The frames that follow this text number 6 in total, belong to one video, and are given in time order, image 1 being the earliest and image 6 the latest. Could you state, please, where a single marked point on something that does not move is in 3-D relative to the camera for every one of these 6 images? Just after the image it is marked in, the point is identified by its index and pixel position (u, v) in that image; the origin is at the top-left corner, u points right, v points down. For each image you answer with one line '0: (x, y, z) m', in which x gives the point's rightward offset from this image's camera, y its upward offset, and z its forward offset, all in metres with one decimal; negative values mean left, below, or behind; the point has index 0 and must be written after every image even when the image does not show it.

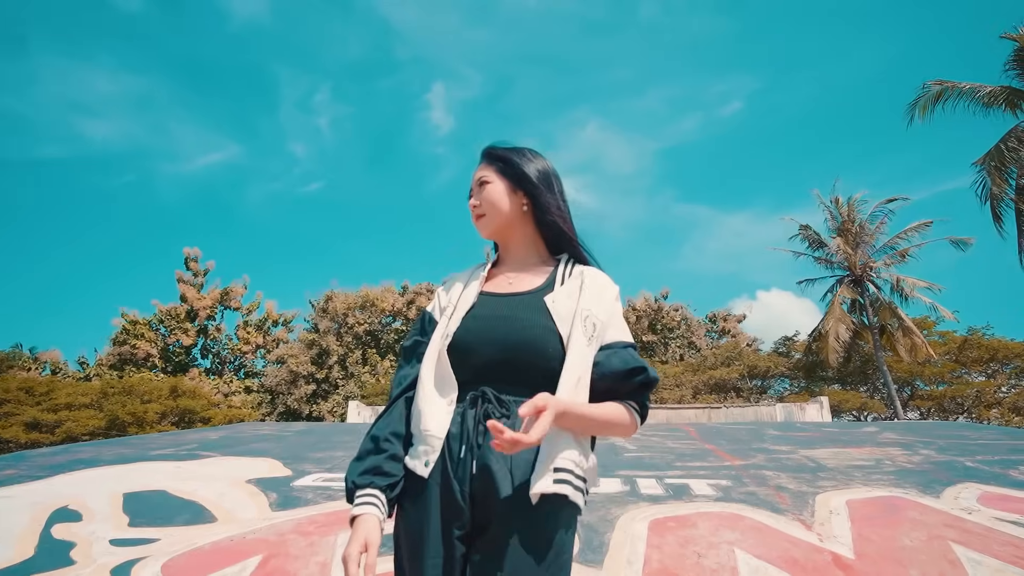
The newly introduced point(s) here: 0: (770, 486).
0: (+2.4, -1.8, +5.5) m
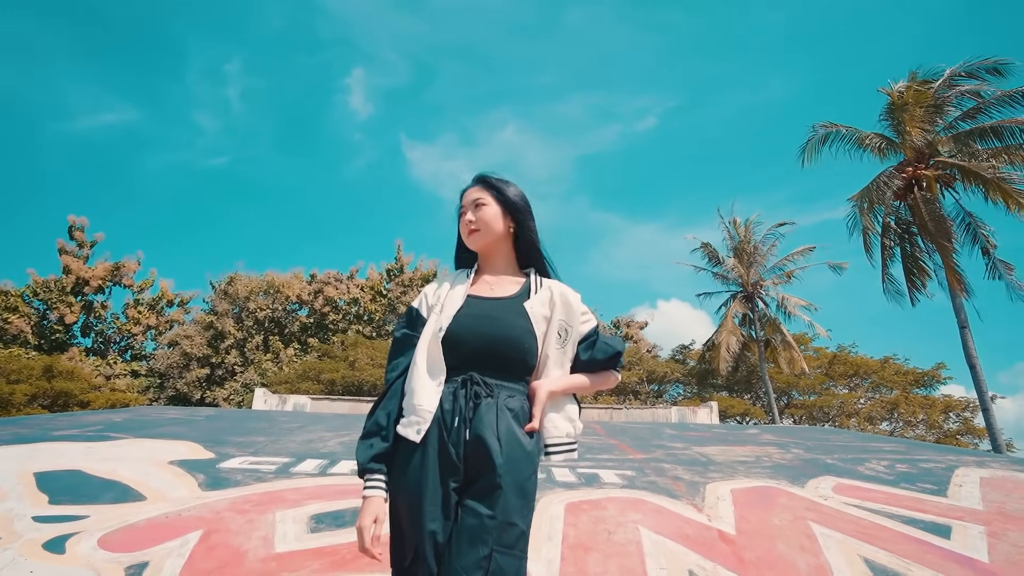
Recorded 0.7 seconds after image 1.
0: (+1.7, -2.0, +6.2) m
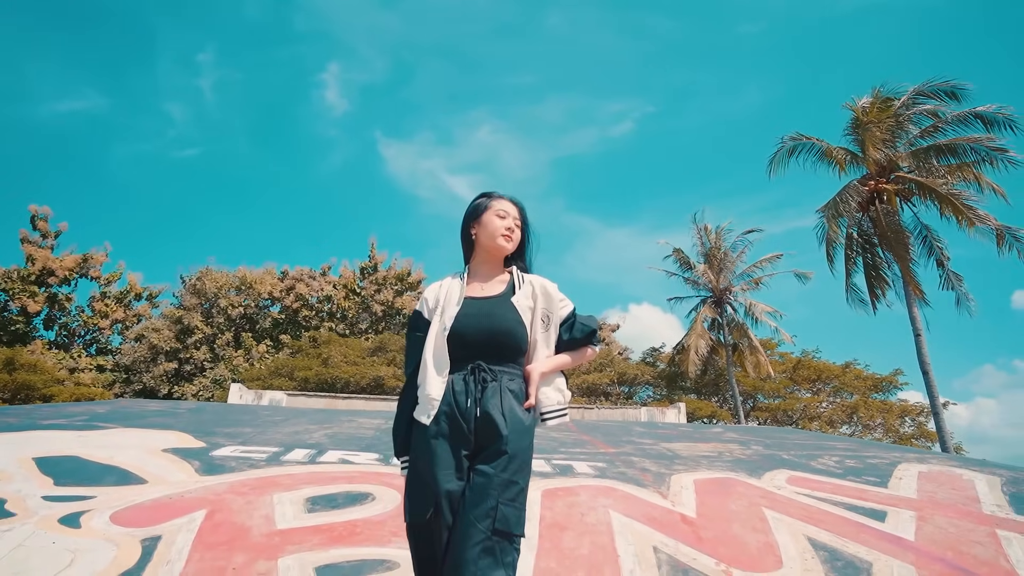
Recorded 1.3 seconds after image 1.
0: (+1.4, -2.0, +6.7) m
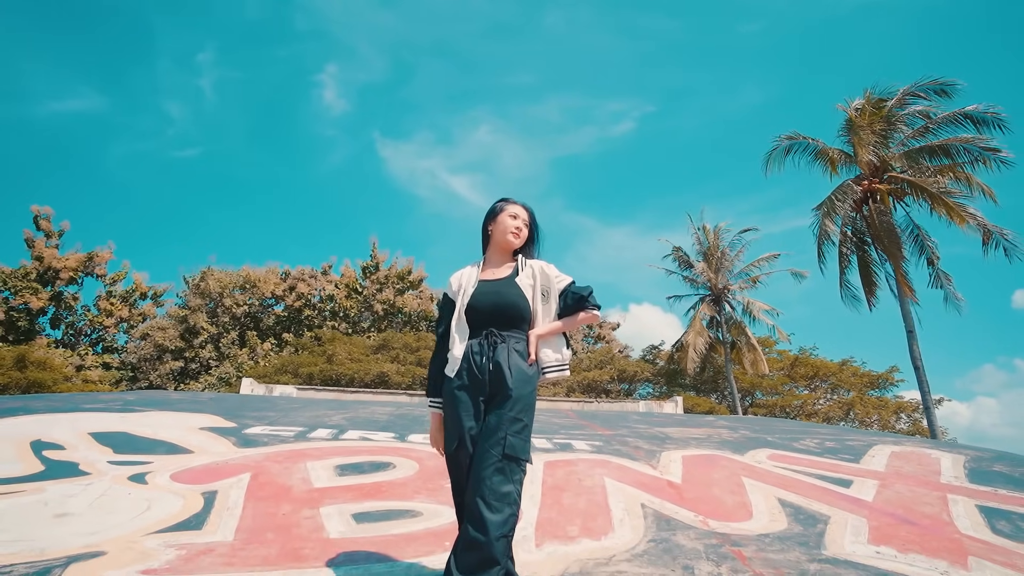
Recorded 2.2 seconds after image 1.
0: (+1.5, -1.9, +7.3) m
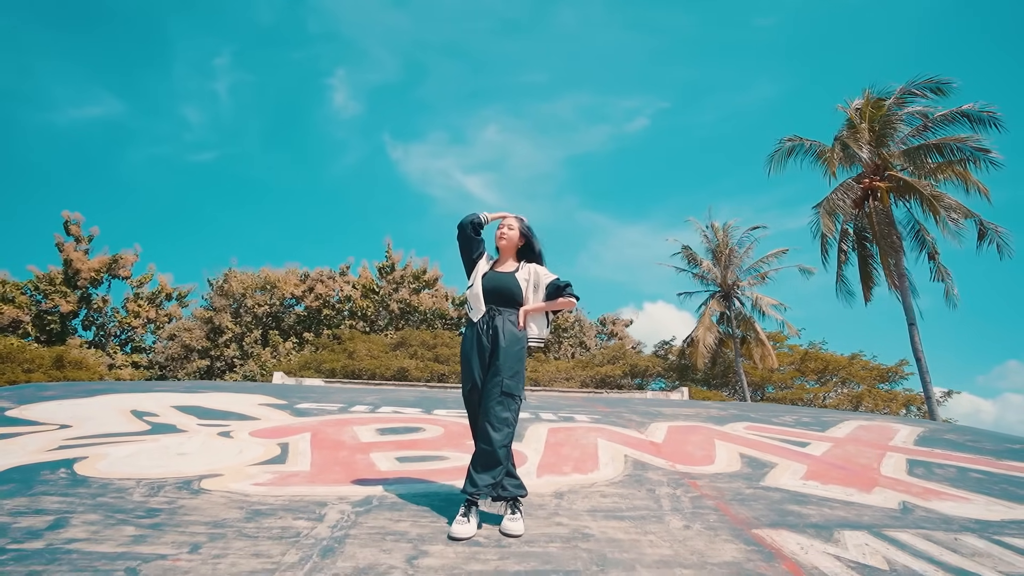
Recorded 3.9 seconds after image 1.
0: (+1.6, -1.9, +8.4) m
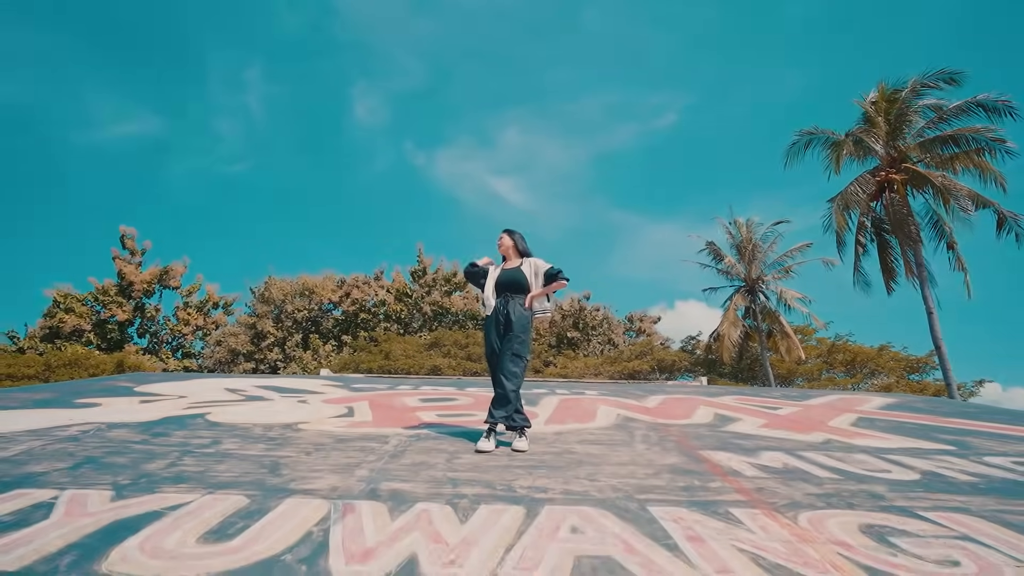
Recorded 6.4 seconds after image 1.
0: (+1.9, -1.8, +9.7) m
